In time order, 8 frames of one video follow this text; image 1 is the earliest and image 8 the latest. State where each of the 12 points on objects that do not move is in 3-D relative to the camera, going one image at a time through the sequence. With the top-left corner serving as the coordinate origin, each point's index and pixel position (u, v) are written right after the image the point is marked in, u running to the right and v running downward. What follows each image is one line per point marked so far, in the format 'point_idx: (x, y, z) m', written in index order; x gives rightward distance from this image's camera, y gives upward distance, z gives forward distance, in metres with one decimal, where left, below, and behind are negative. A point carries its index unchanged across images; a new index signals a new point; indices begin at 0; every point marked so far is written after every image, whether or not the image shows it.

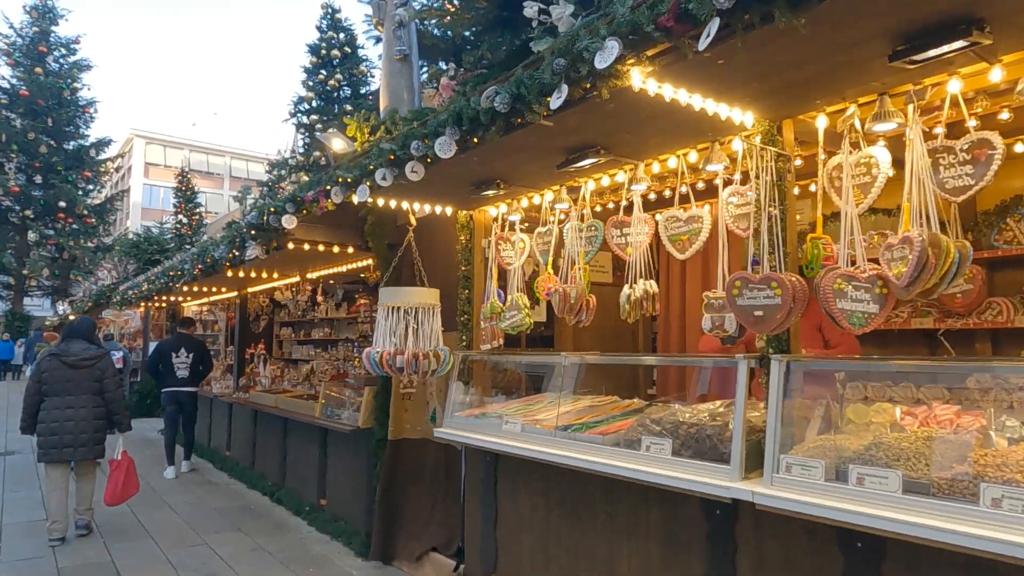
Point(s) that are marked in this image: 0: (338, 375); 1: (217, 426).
0: (-1.7, -0.9, +6.5) m
1: (-4.1, -1.9, +9.1) m
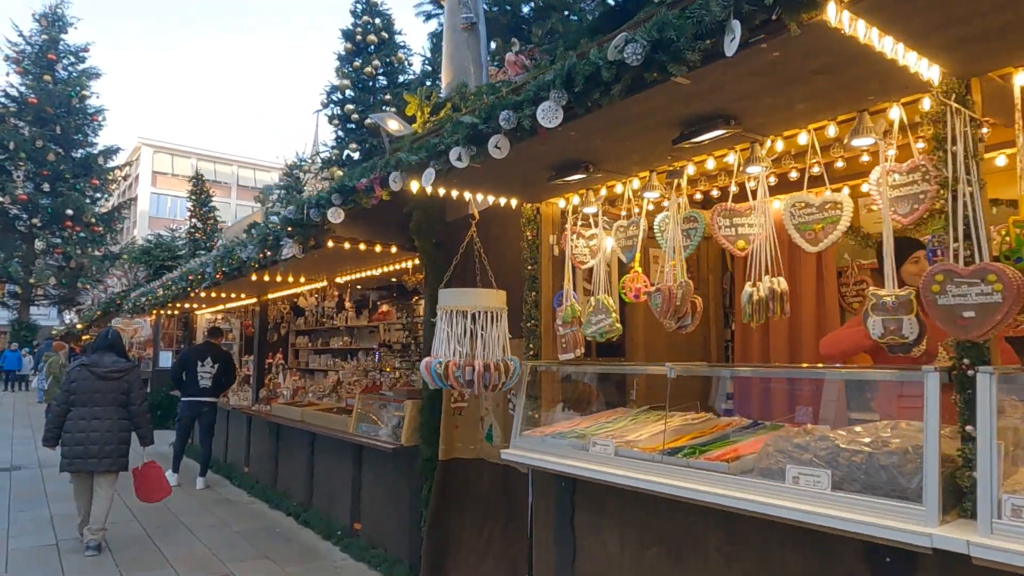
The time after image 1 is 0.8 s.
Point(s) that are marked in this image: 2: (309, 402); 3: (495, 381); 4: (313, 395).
0: (-1.3, -0.9, +6.0) m
1: (-3.6, -2.0, +8.6) m
2: (-2.2, -1.2, +7.0) m
3: (-0.1, -0.5, +3.3) m
4: (-2.2, -1.2, +7.3) m
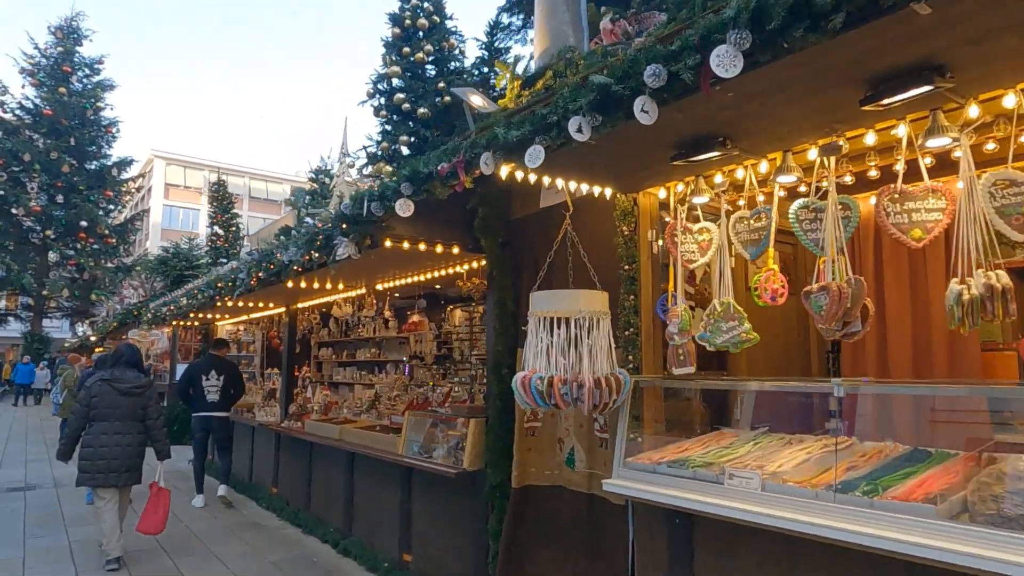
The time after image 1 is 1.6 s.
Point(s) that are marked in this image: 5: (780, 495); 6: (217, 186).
0: (-0.8, -1.0, +5.5) m
1: (-3.1, -2.1, +8.2) m
2: (-1.7, -1.3, +6.5) m
3: (+0.4, -0.5, +2.8) m
4: (-1.7, -1.3, +6.8) m
5: (+1.0, -0.8, +2.5) m
6: (-5.9, +2.1, +13.3) m
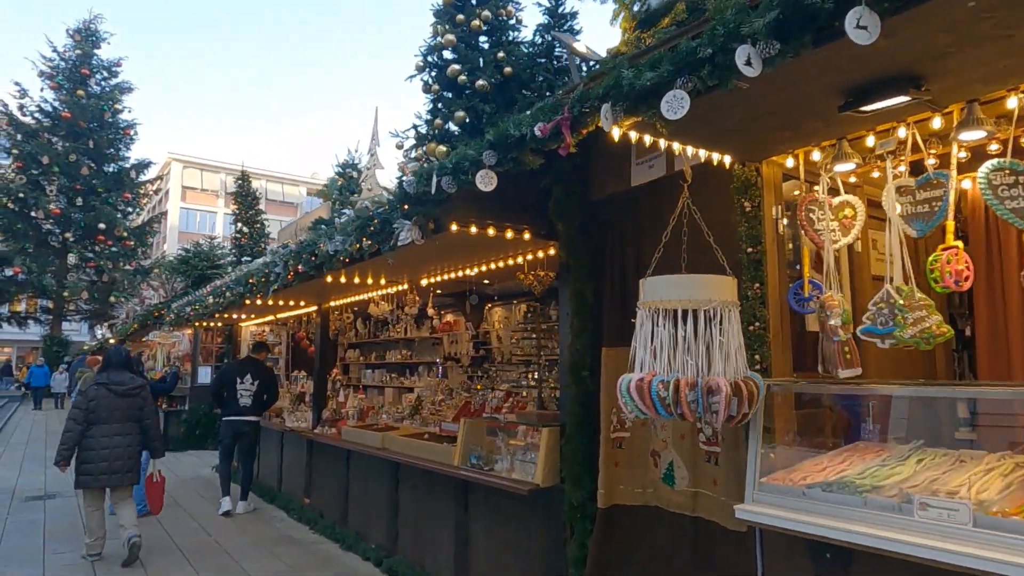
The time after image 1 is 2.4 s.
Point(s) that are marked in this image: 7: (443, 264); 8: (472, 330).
0: (-0.3, -0.9, +5.0) m
1: (-2.6, -2.1, +7.7) m
2: (-1.2, -1.2, +6.0) m
3: (+0.8, -0.4, +2.3) m
4: (-1.2, -1.2, +6.3) m
5: (+1.4, -0.7, +1.9) m
6: (-5.3, +2.1, +12.9) m
7: (-0.5, +0.2, +4.6) m
8: (-0.5, -0.6, +8.5) m
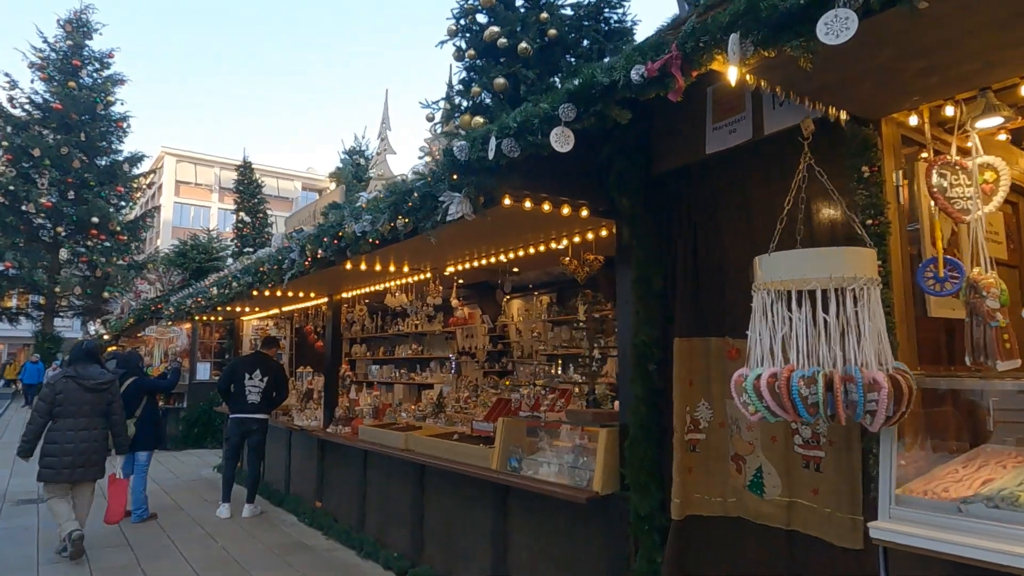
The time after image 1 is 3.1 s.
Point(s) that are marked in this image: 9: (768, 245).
0: (0.0, -0.8, +4.6) m
1: (-2.3, -2.0, +7.3) m
2: (-0.9, -1.2, +5.6) m
3: (+1.1, -0.3, +1.9) m
4: (-0.9, -1.1, +5.9) m
5: (+1.7, -0.6, +1.6) m
6: (-5.1, +2.2, +12.4) m
7: (-0.2, +0.3, +4.2) m
8: (-0.3, -0.5, +8.1) m
9: (+1.1, +0.2, +2.8) m
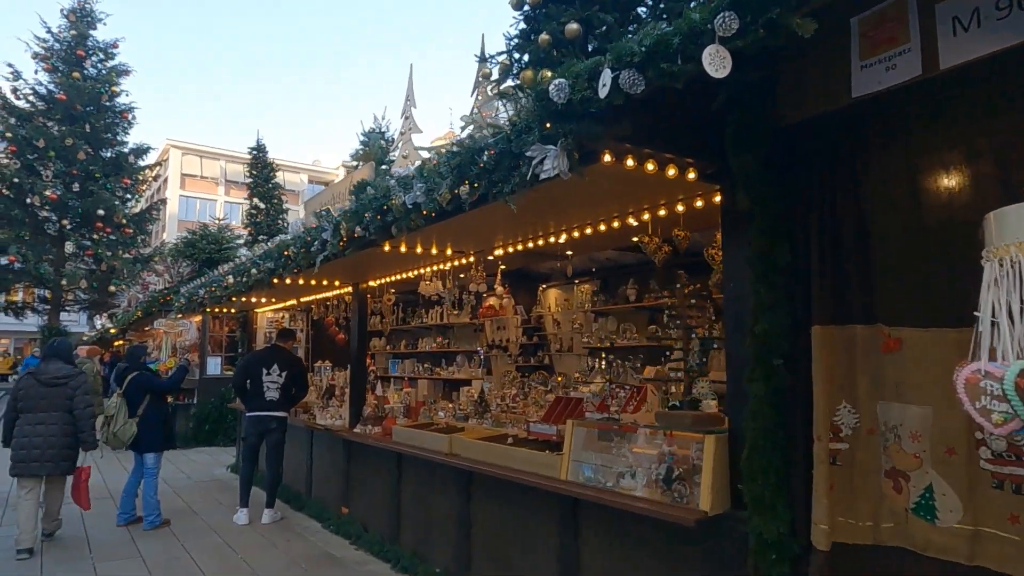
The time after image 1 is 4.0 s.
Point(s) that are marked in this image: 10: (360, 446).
0: (+0.3, -0.7, +4.1) m
1: (-1.9, -1.9, +6.8) m
2: (-0.5, -1.0, +5.1) m
3: (+1.4, -0.3, +1.3) m
4: (-0.6, -1.0, +5.4) m
5: (+2.1, -0.6, +1.0) m
6: (-4.7, +2.4, +11.9) m
7: (+0.2, +0.4, +3.6) m
8: (+0.1, -0.3, +7.6) m
9: (+1.5, +0.3, +2.3) m
10: (-1.3, -1.4, +5.9) m
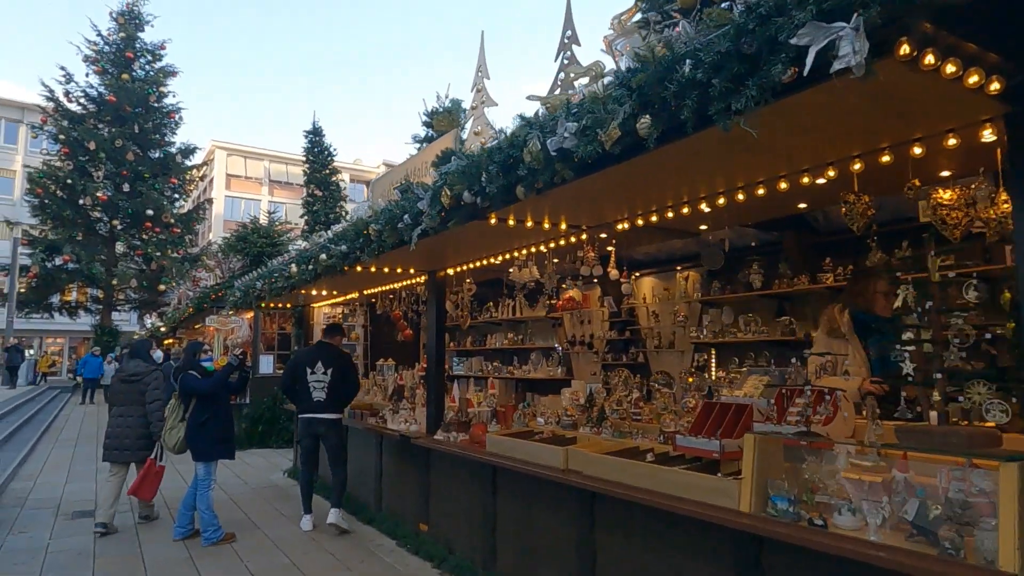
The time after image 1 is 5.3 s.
0: (+1.0, -0.6, +3.3) m
1: (-1.1, -1.8, +6.1) m
2: (+0.2, -0.9, +4.3) m
3: (+2.0, -0.2, +0.4) m
4: (+0.2, -0.9, +4.6) m
5: (+2.6, -0.4, +0.1) m
6: (-3.5, +2.4, +11.3) m
7: (+0.8, +0.5, +2.8) m
8: (+1.0, -0.2, +6.8) m
9: (+2.1, +0.4, +1.4) m
10: (-0.5, -1.3, +5.2) m
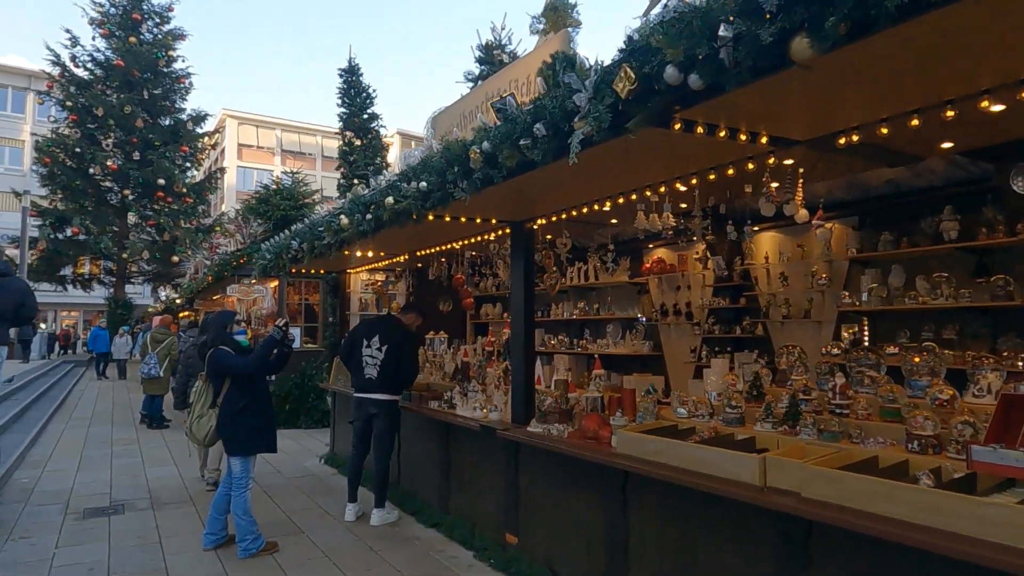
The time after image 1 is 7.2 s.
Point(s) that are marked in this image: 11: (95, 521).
0: (+1.7, -0.4, +2.1) m
1: (-0.3, -1.4, +5.0) m
2: (+0.9, -0.7, +3.2) m
3: (+2.6, -0.1, -0.7) m
4: (+0.9, -0.6, +3.5) m
5: (+3.2, -0.4, -1.1) m
6: (-2.7, +3.0, +10.1) m
7: (+1.5, +0.7, +1.7) m
8: (+1.7, +0.1, +5.6) m
9: (+2.7, +0.5, +0.2) m
10: (+0.2, -1.0, +4.1) m
11: (-3.5, -2.0, +5.5) m
